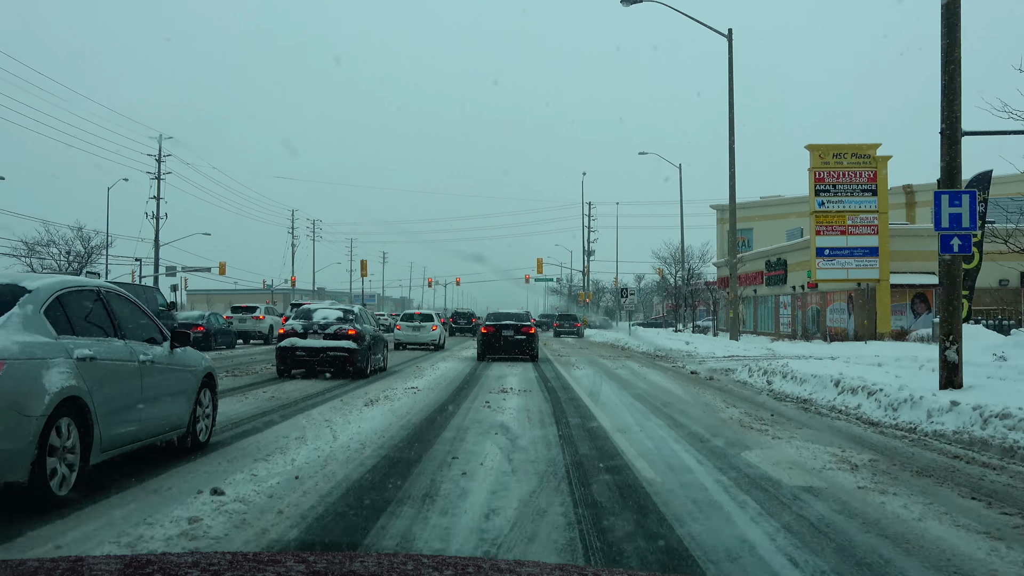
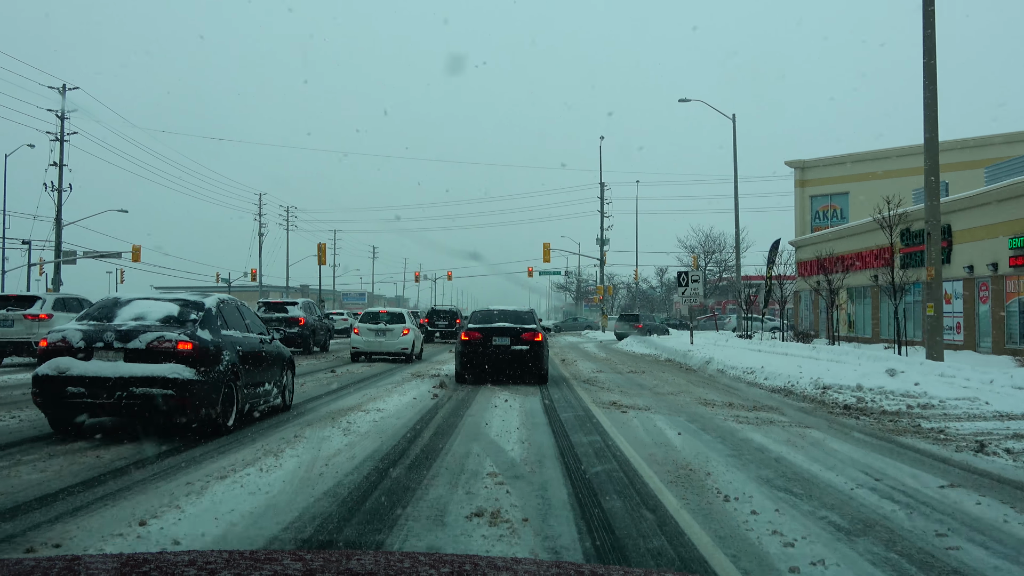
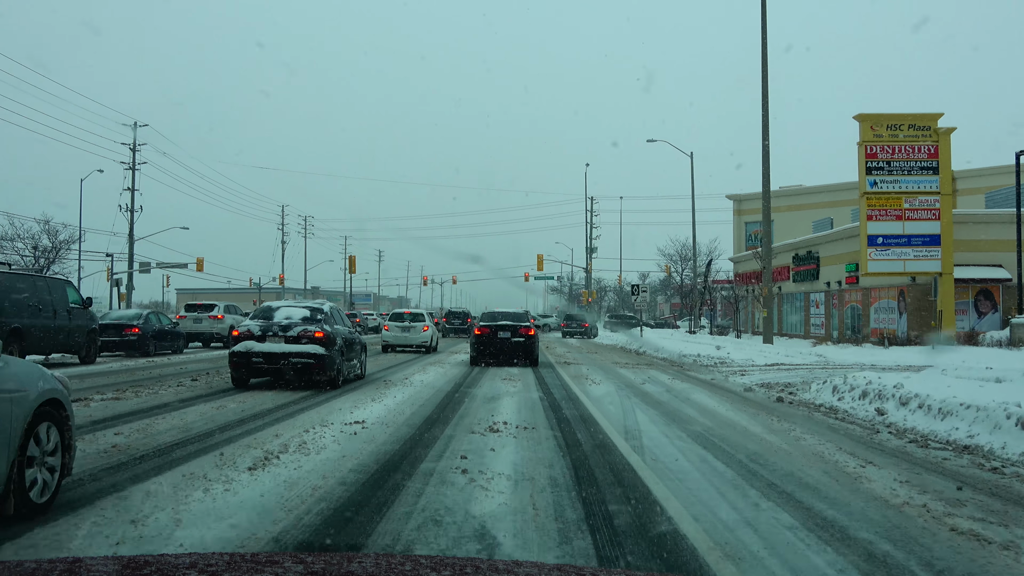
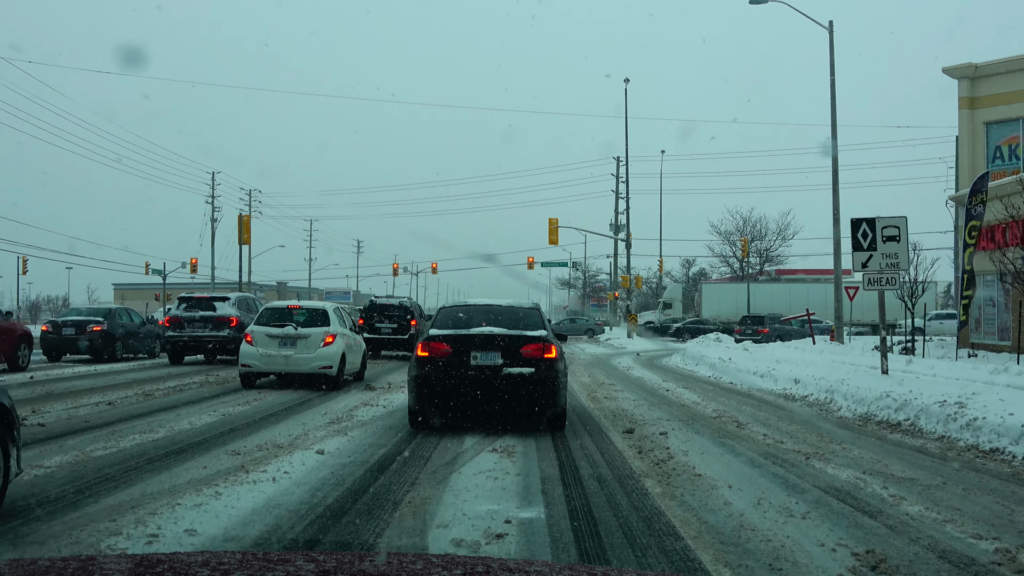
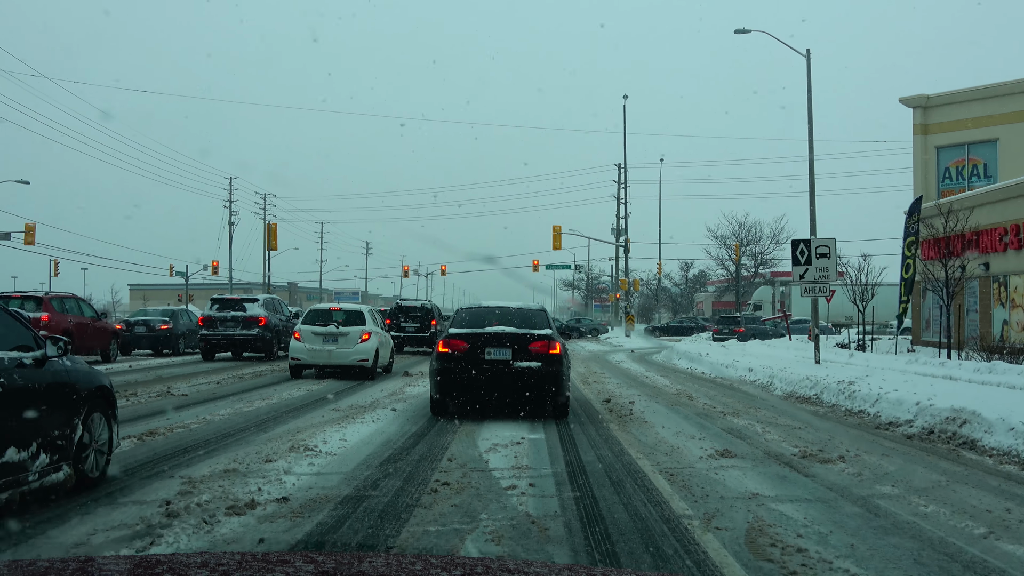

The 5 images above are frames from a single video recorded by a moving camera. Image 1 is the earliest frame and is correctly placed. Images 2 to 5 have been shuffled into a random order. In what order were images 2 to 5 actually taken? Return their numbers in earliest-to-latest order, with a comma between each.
3, 2, 5, 4
